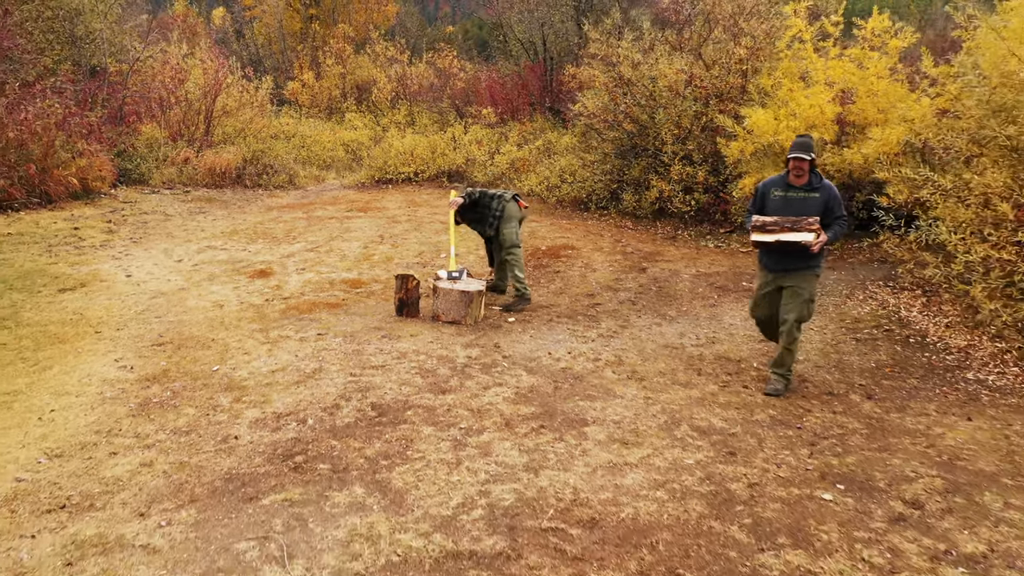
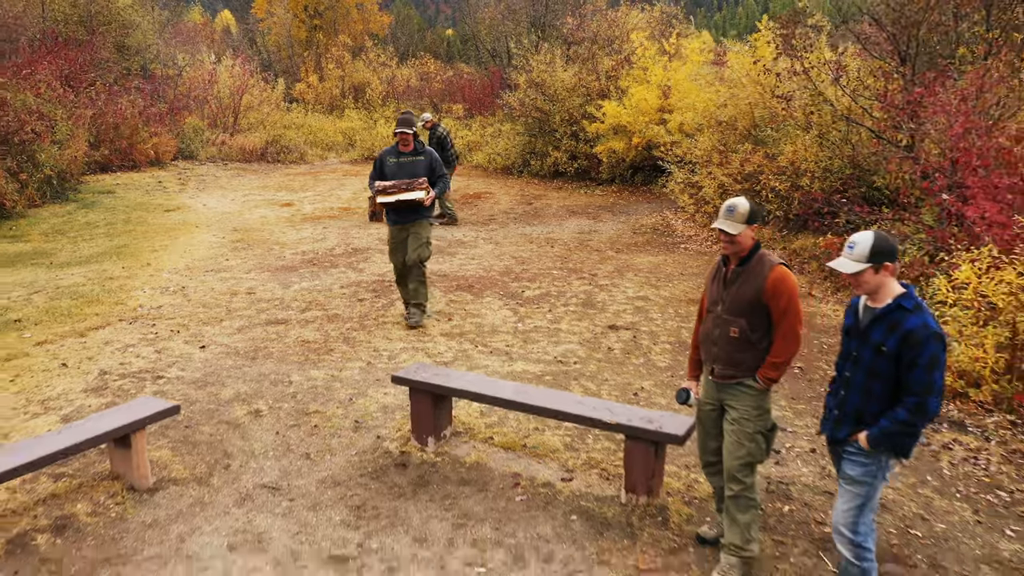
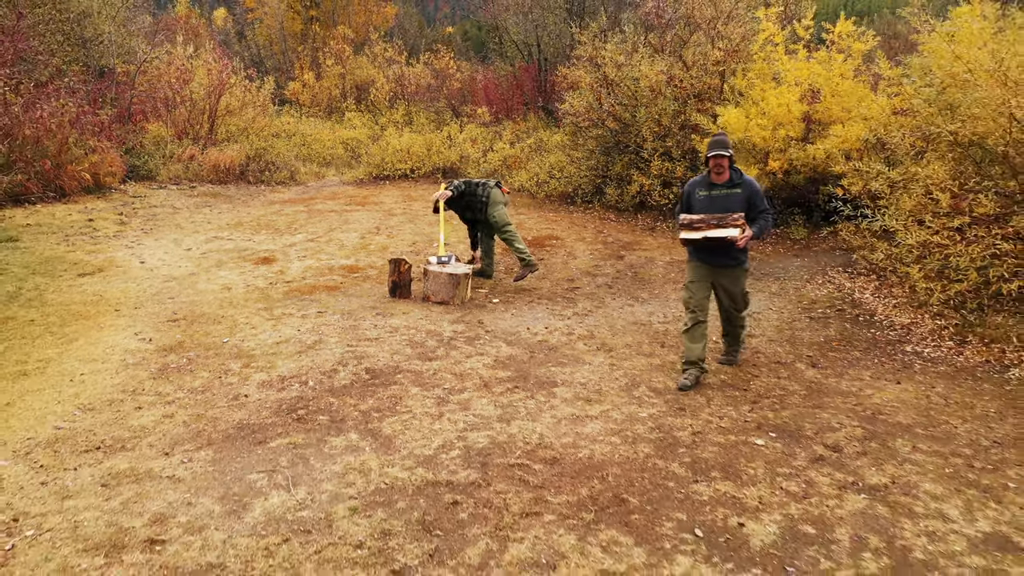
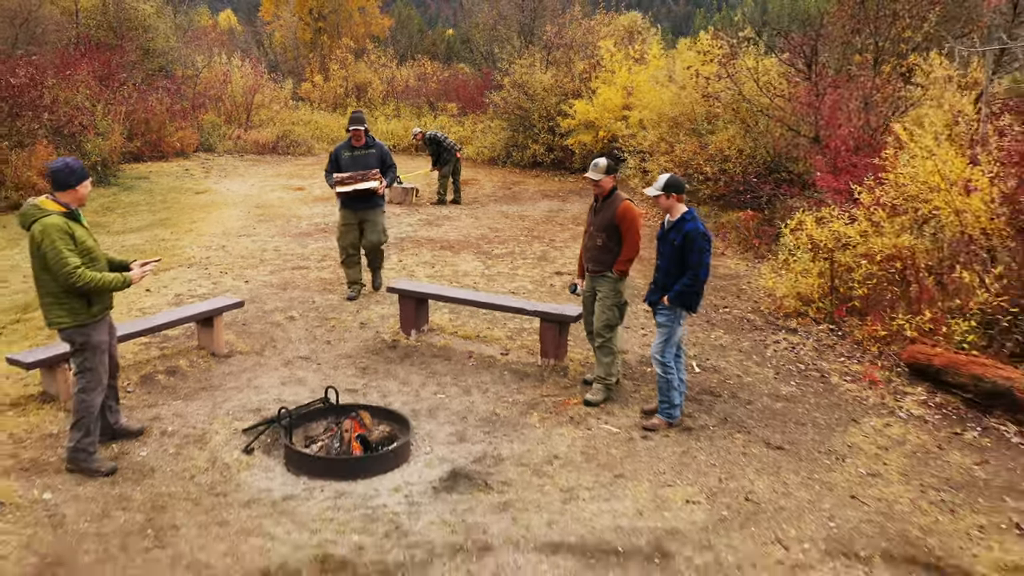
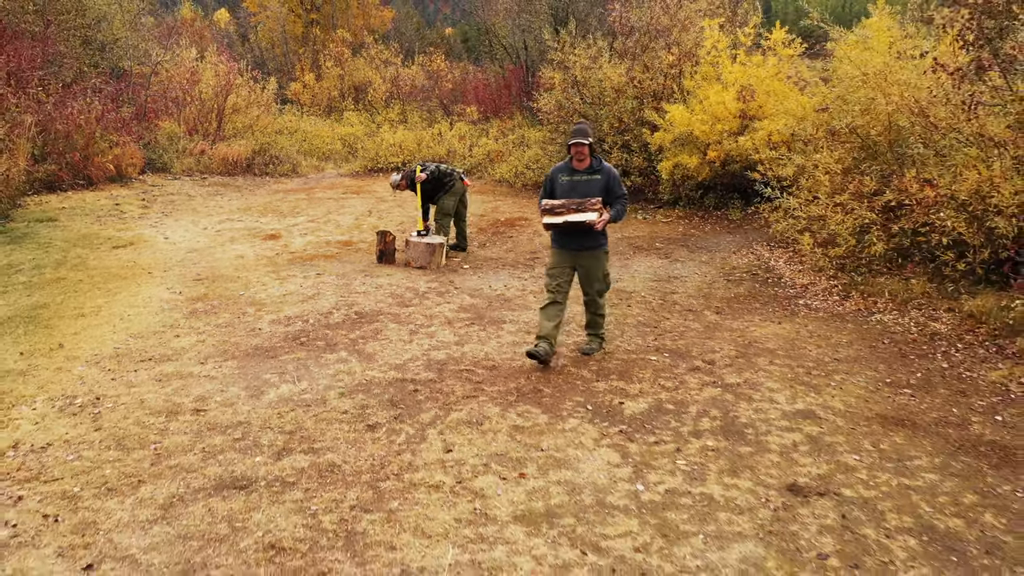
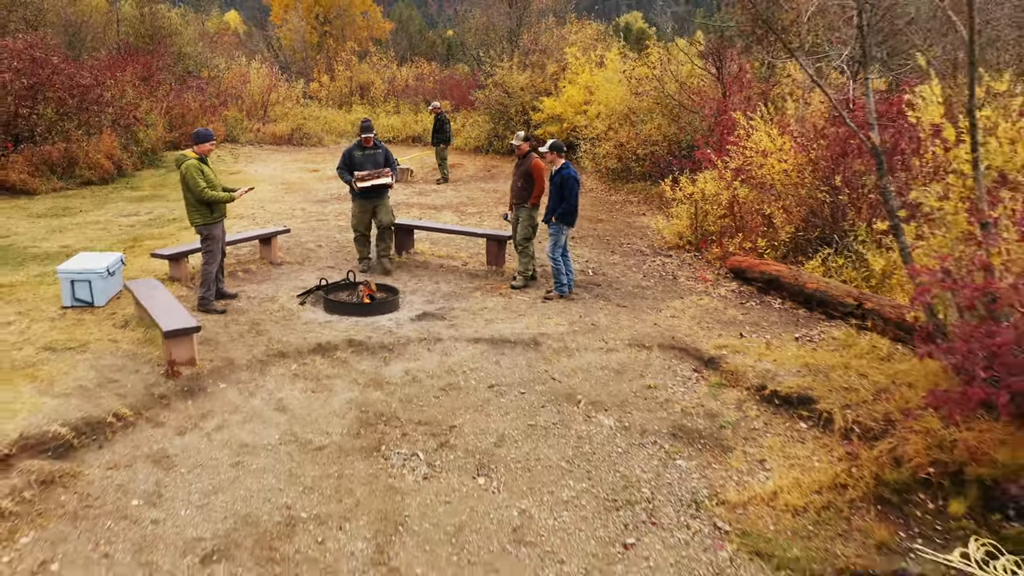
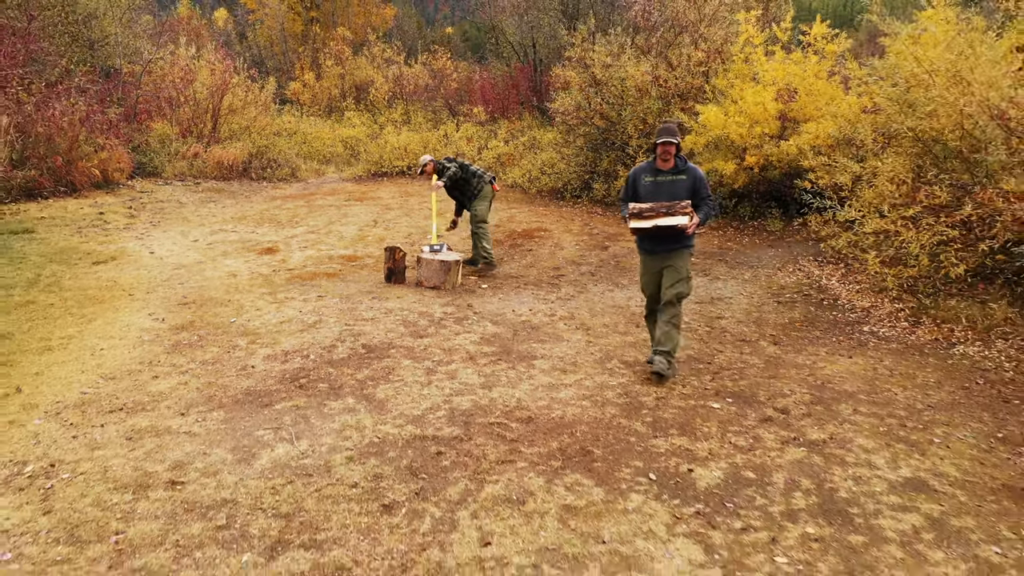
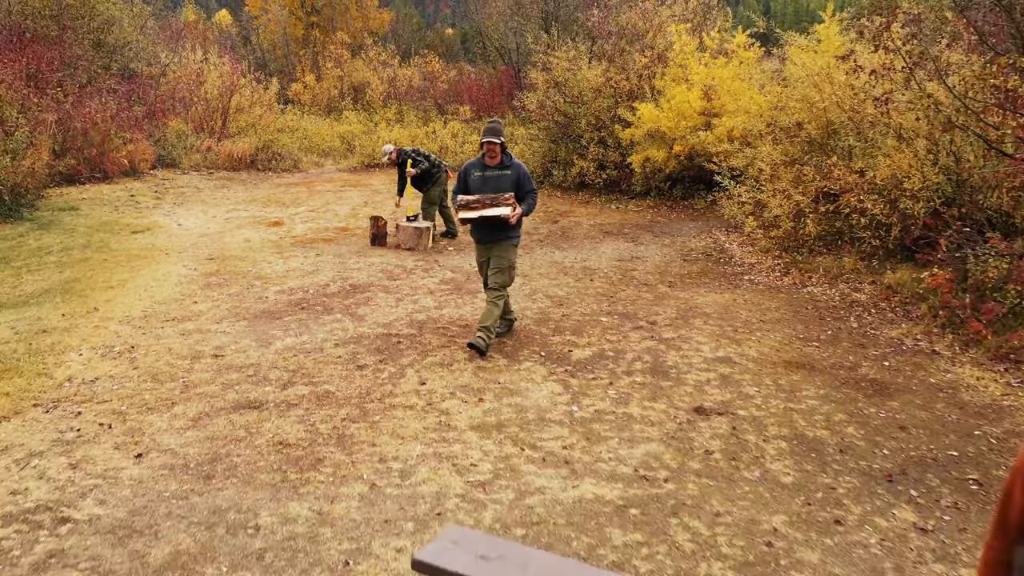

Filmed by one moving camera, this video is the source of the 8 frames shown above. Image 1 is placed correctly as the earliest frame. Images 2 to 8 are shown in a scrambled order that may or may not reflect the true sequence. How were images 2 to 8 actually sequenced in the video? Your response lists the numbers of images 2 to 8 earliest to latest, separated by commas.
3, 7, 5, 8, 2, 4, 6
